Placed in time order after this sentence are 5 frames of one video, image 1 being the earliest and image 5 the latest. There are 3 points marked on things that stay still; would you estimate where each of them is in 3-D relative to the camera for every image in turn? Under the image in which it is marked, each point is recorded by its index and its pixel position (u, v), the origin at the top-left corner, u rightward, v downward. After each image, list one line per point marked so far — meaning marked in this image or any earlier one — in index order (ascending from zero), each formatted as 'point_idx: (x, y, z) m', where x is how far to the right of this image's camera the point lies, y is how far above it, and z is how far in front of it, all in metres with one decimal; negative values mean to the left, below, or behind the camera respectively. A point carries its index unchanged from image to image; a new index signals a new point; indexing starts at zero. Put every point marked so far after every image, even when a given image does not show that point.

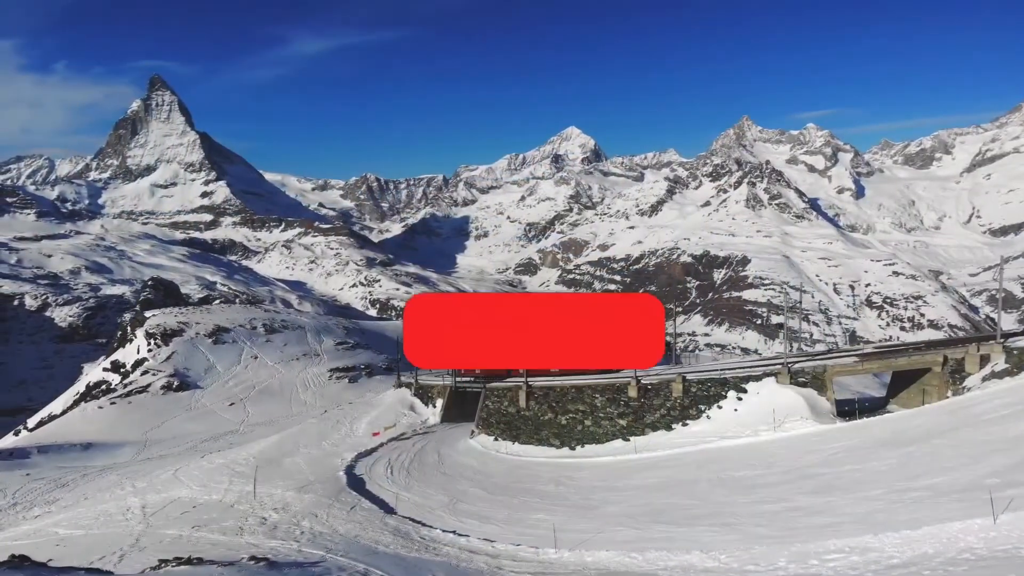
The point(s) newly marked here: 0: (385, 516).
0: (-4.1, -7.2, +19.0) m
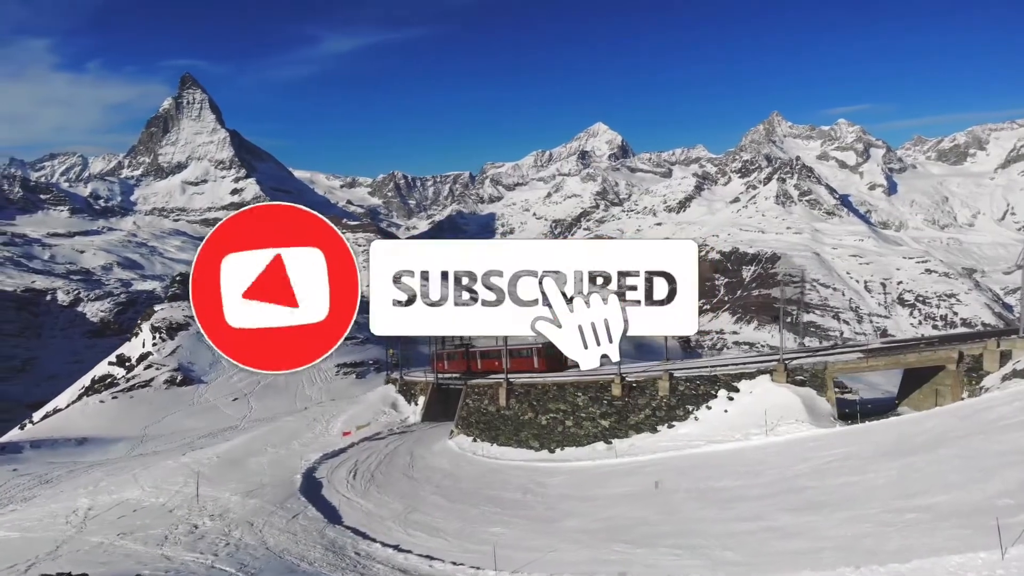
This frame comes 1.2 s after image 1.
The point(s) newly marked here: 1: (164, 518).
0: (-5.4, -6.9, +17.3) m
1: (-11.1, -7.3, +19.2) m
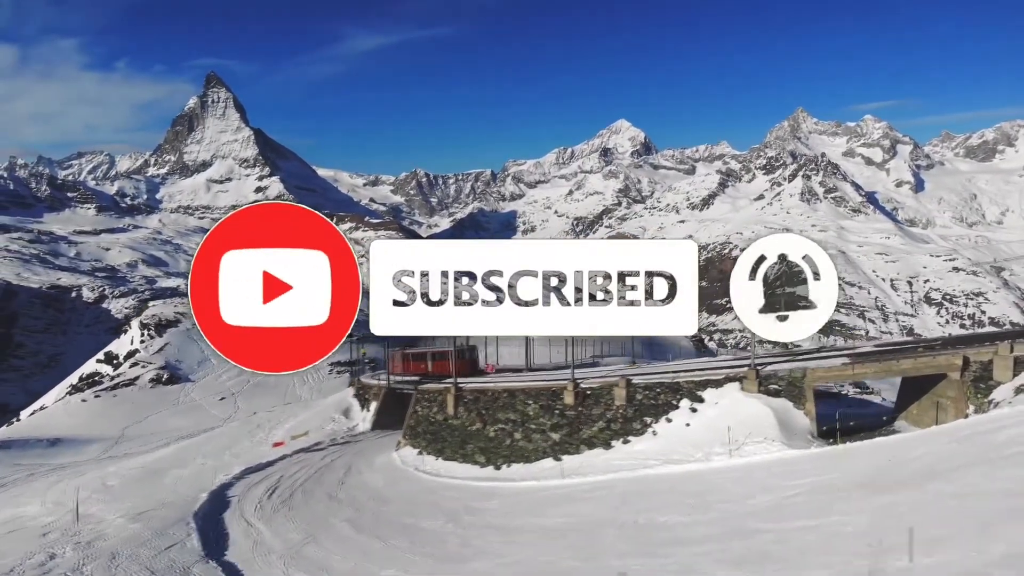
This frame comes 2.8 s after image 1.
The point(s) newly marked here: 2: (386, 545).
0: (-7.7, -6.7, +14.6) m
1: (-13.4, -7.1, +16.7) m
2: (-3.3, -6.7, +15.8) m
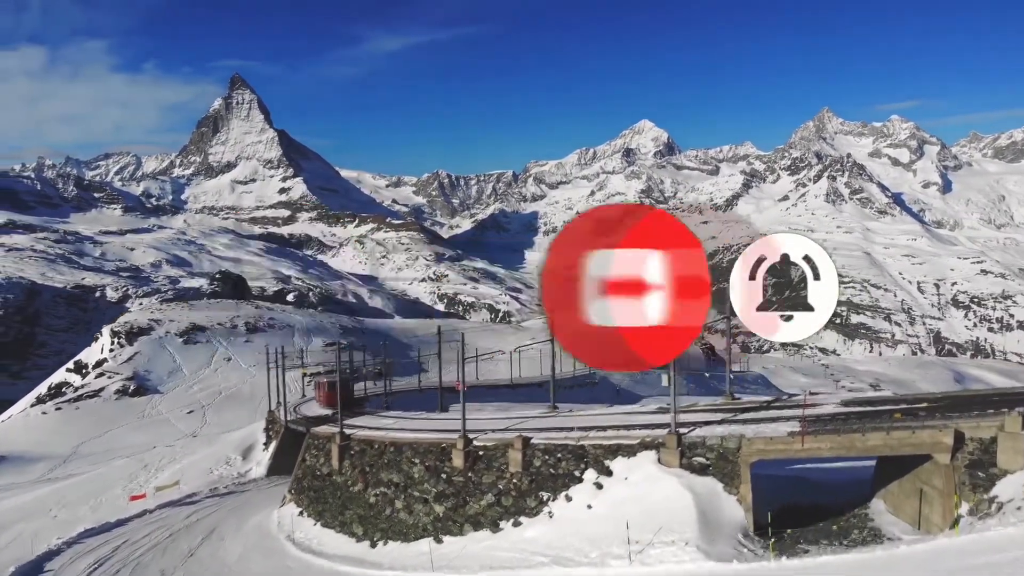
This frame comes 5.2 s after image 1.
0: (-11.4, -7.5, +10.7) m
1: (-16.9, -7.9, +12.9) m
2: (-6.9, -7.5, +11.7) m
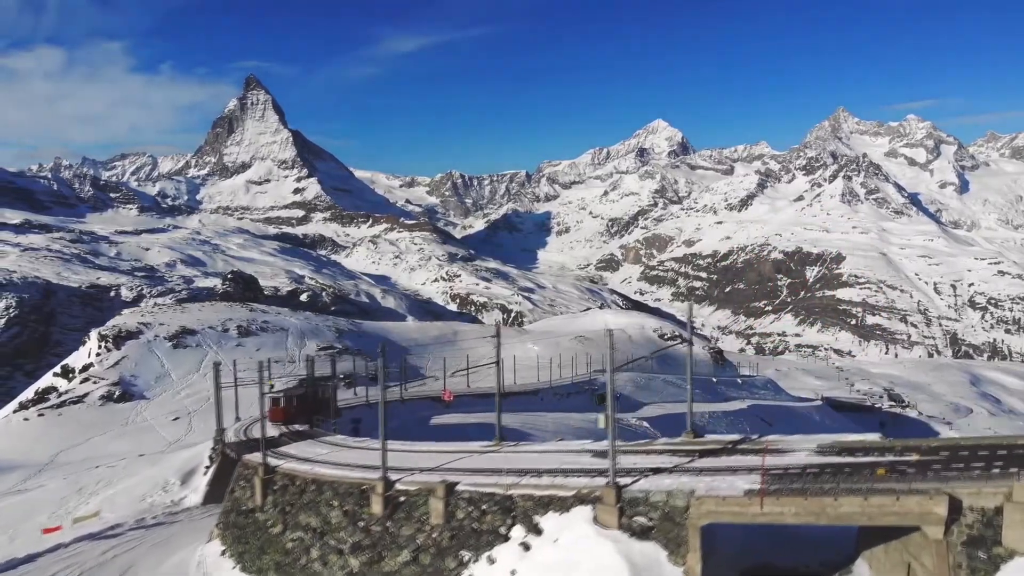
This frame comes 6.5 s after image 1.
0: (-13.2, -7.9, +8.7) m
1: (-18.7, -8.4, +11.1) m
2: (-8.6, -8.0, +9.7) m
